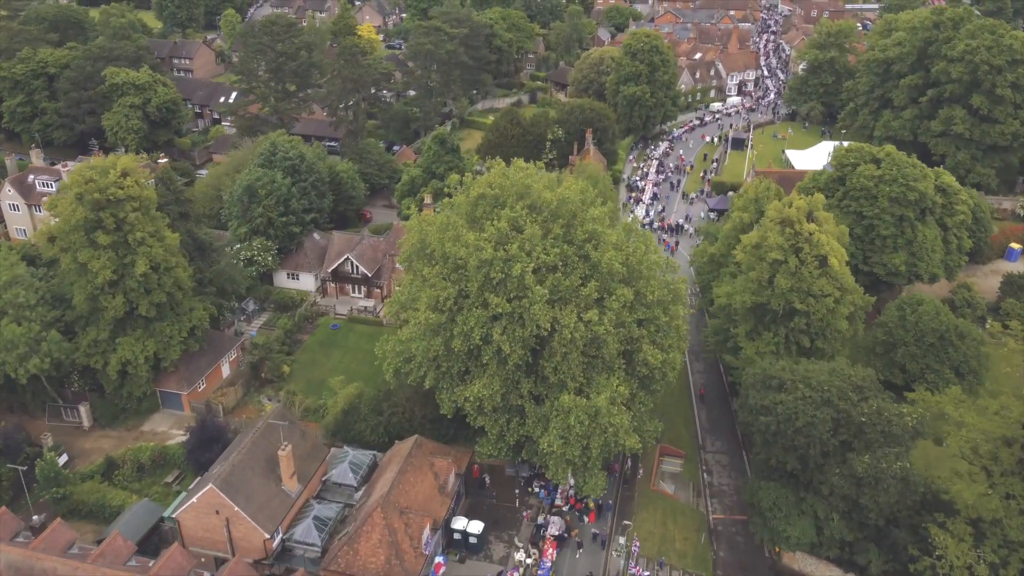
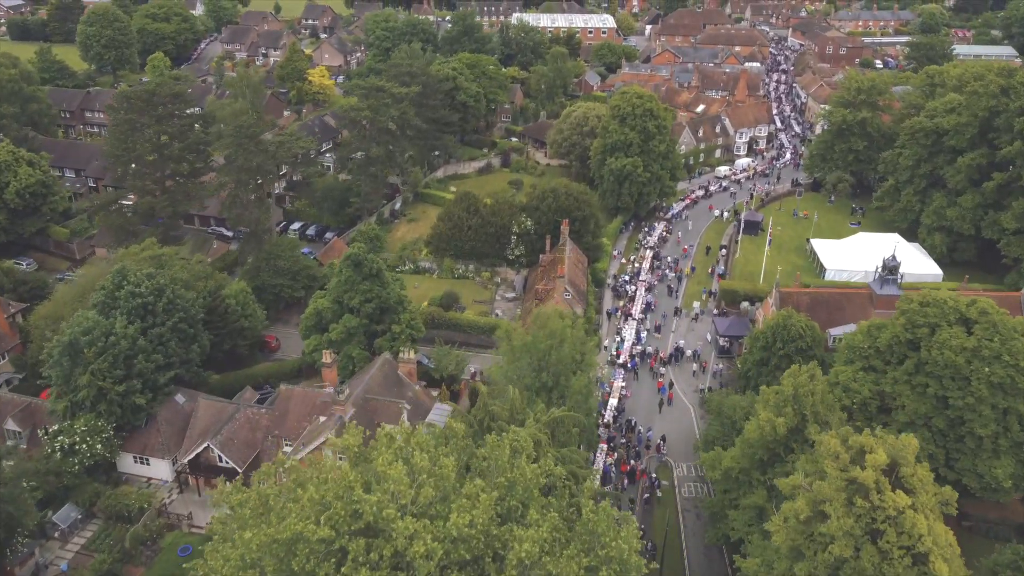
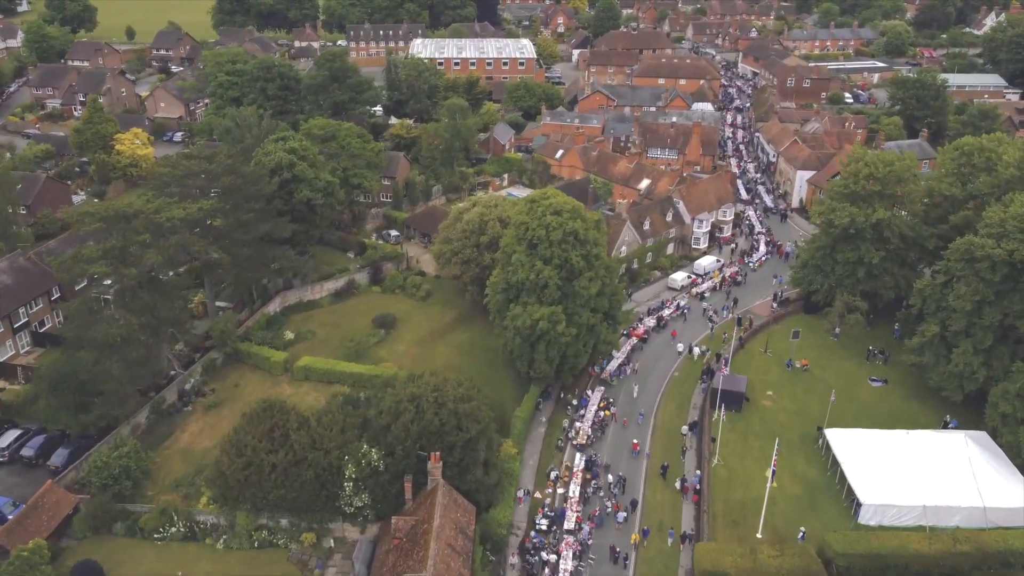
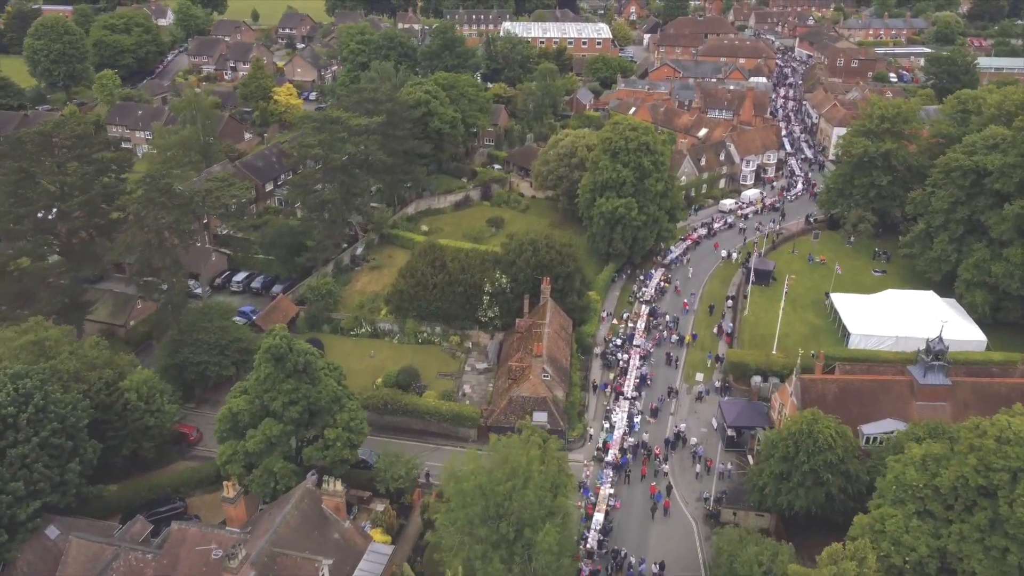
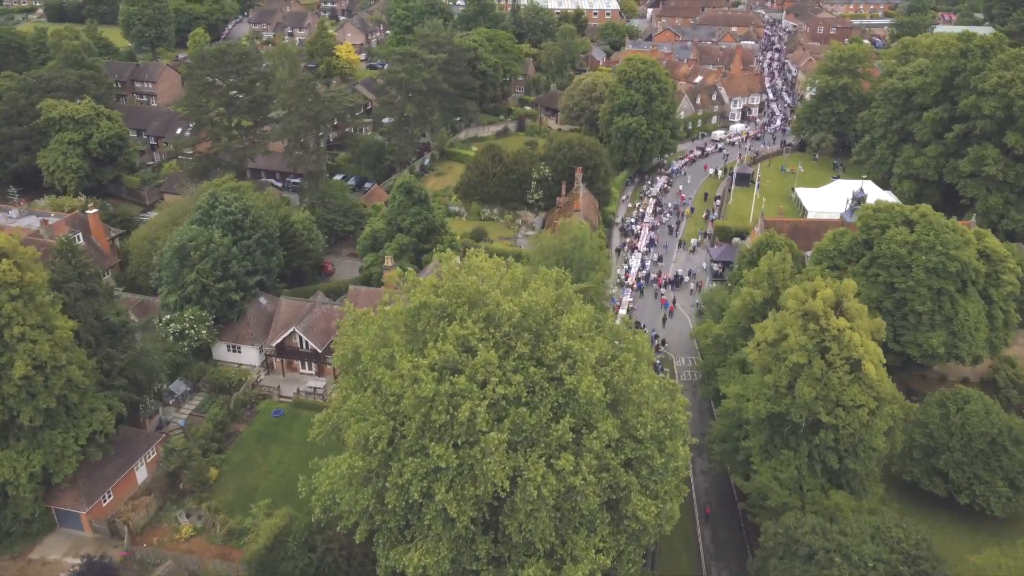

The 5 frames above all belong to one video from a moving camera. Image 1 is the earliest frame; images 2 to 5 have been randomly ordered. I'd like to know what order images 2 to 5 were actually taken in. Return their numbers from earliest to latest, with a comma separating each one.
5, 2, 4, 3
